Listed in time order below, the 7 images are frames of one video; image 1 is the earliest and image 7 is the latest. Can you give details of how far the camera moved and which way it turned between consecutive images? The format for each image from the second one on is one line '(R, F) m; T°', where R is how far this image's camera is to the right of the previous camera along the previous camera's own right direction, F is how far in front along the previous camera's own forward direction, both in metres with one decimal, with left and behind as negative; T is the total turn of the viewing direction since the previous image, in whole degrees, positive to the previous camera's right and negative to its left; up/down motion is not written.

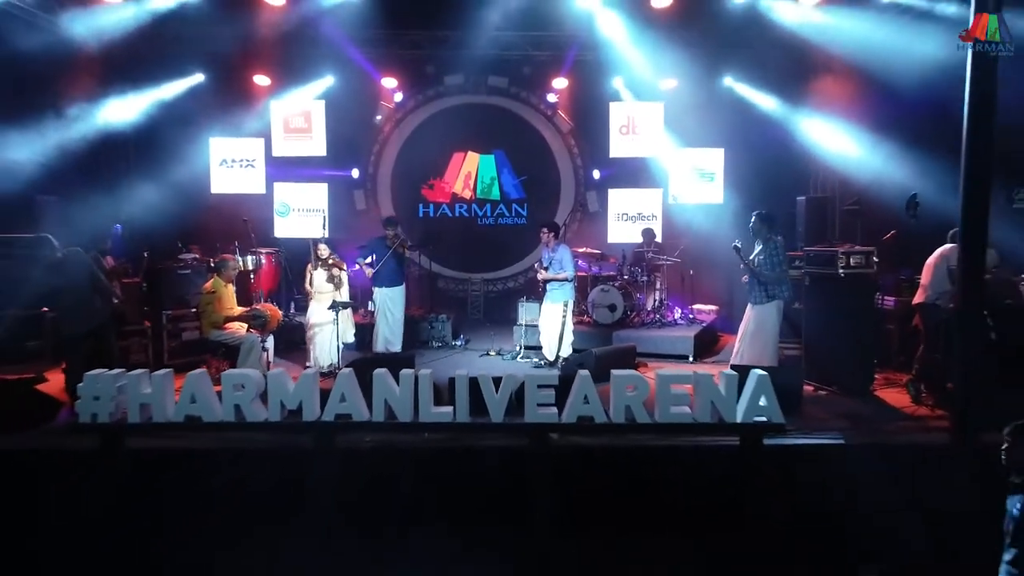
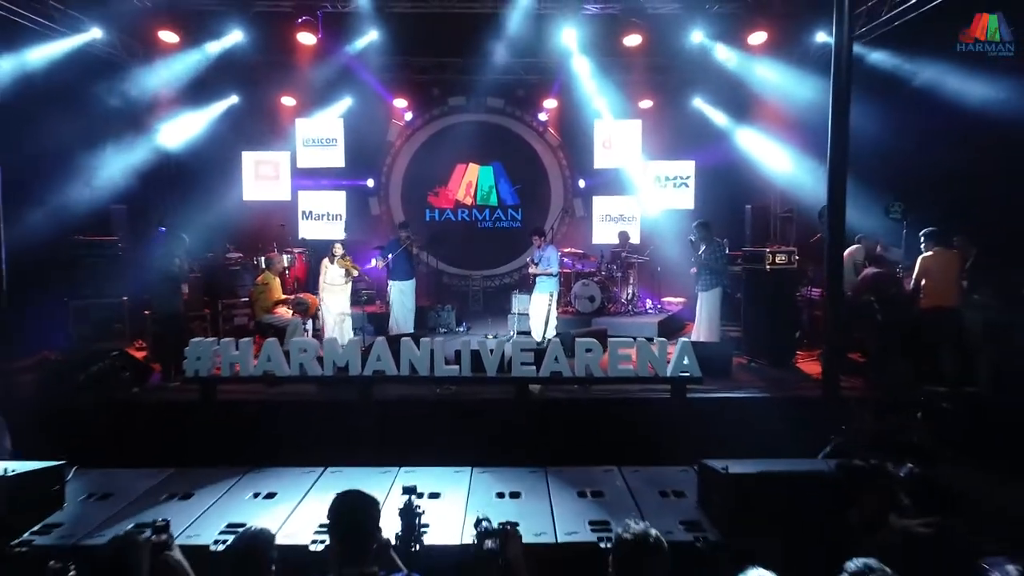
(+0.1, -1.6) m; 0°
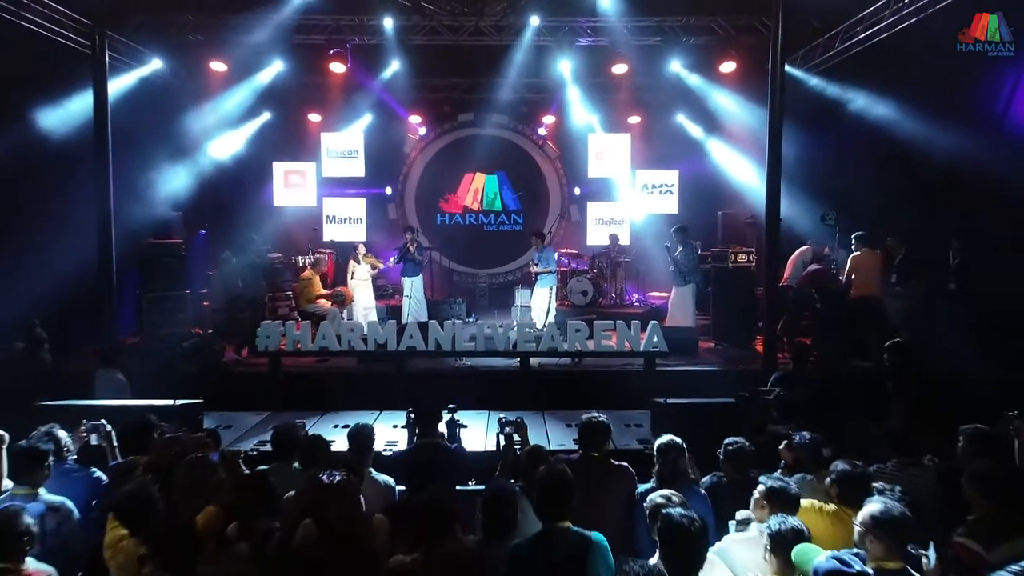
(0.0, -1.5) m; 0°
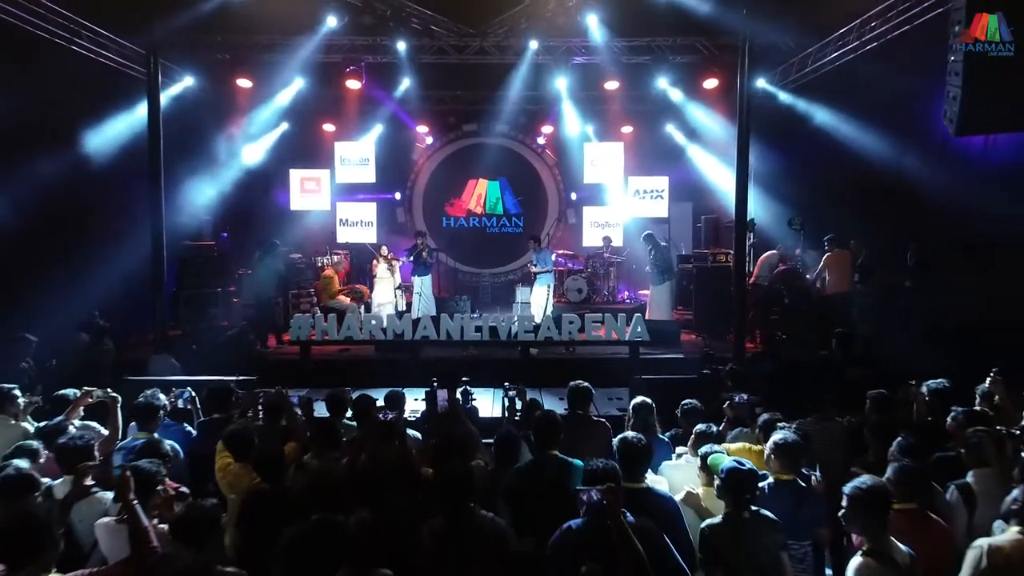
(0.0, -1.1) m; 0°
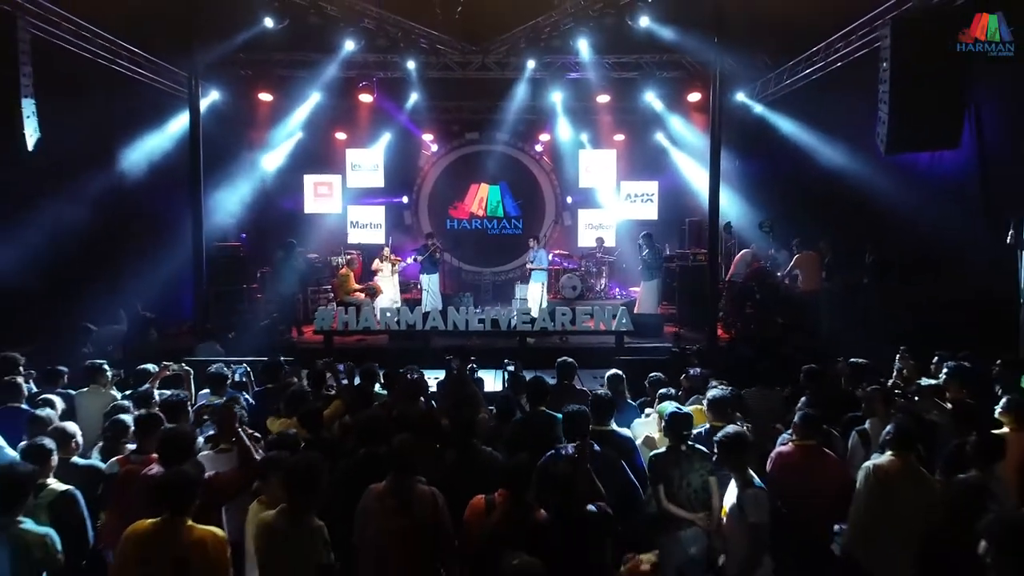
(0.0, -1.1) m; 0°
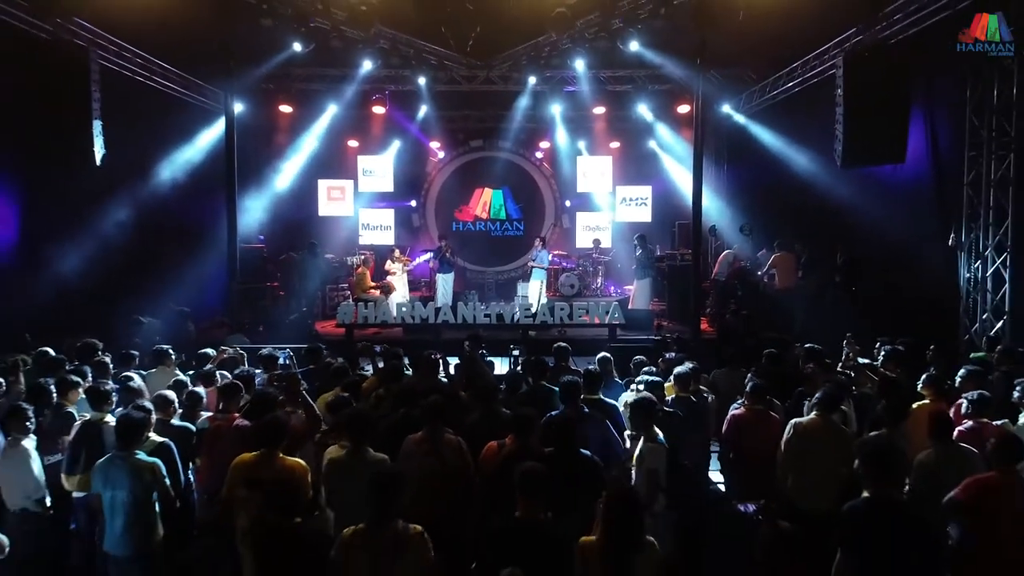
(0.0, -1.1) m; 0°
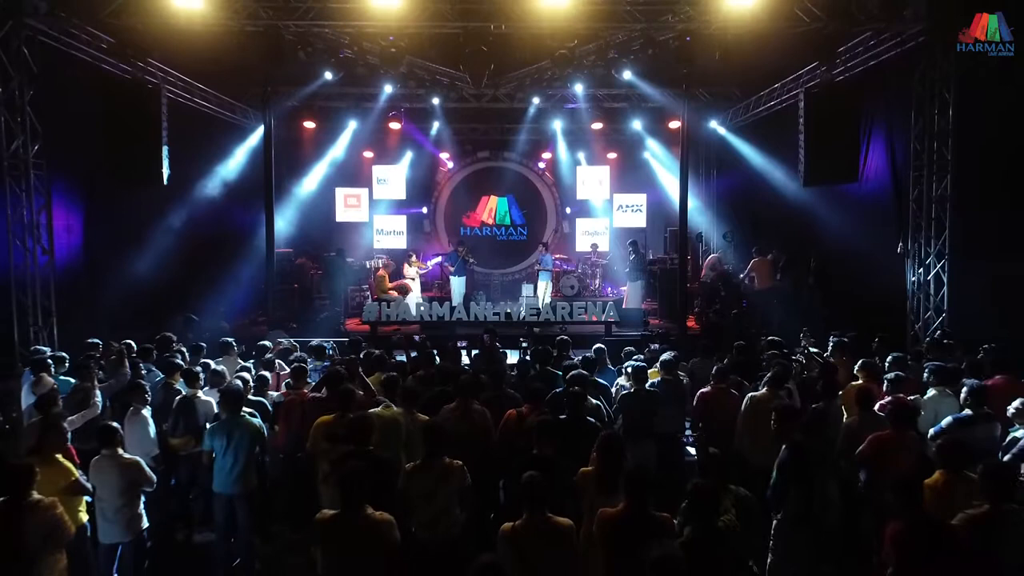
(-0.1, -1.3) m; 0°
